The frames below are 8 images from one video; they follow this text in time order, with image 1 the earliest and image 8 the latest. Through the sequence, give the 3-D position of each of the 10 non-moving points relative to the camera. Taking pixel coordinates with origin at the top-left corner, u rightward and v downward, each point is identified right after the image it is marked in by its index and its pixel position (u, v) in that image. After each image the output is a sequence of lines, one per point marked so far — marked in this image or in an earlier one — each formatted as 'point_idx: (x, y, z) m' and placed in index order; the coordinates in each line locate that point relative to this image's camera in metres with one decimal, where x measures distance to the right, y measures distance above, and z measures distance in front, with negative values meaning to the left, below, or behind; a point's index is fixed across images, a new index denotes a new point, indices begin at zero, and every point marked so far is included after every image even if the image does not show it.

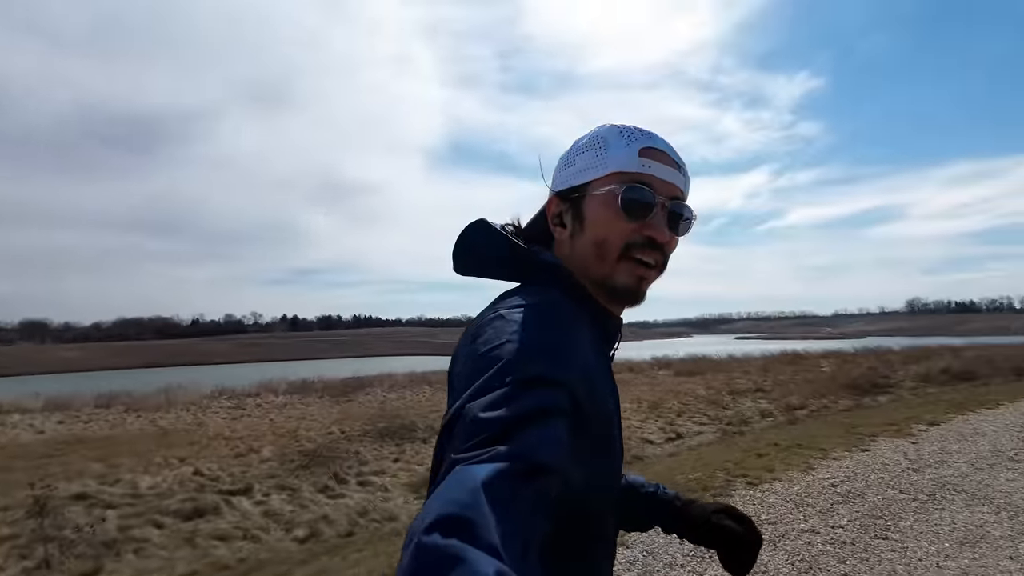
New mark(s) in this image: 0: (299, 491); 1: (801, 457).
0: (-5.9, -5.6, +13.6) m
1: (+6.5, -3.8, +11.0) m
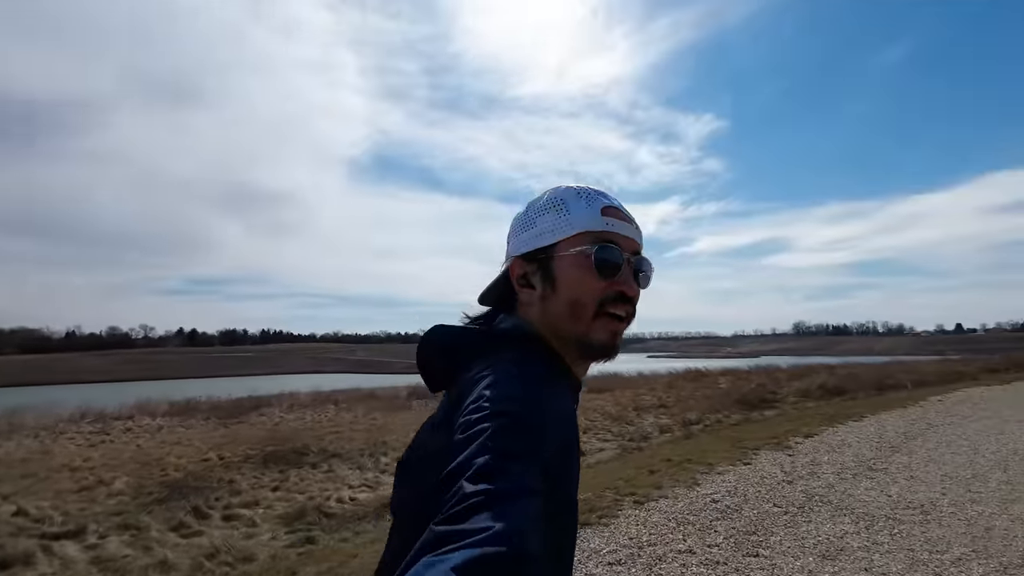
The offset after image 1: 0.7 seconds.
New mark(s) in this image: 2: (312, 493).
0: (-8.7, -5.7, +11.6) m
1: (+4.0, -4.2, +11.1) m
2: (-5.8, -6.0, +14.4) m
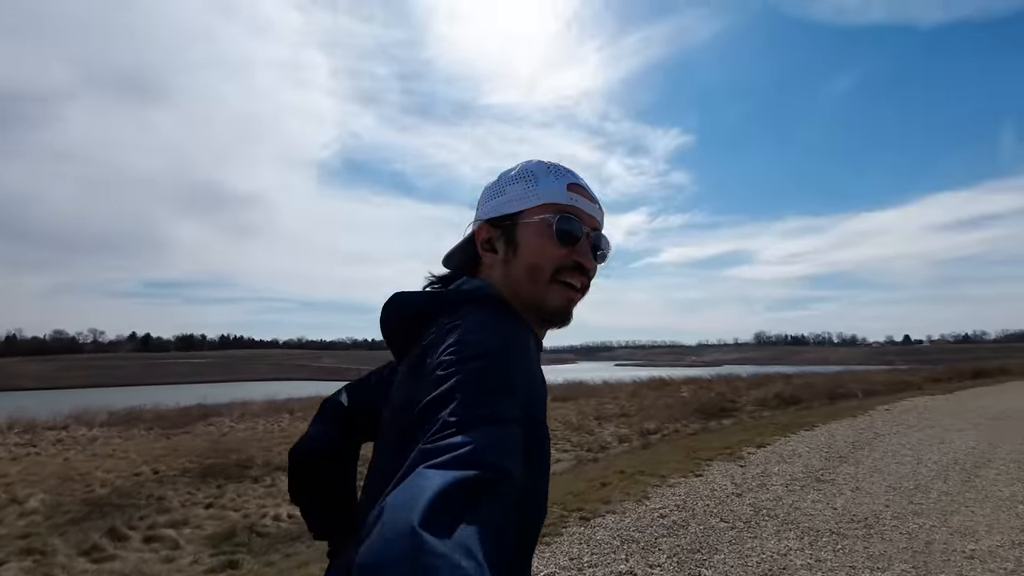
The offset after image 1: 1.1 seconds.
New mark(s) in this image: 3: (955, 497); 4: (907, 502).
0: (-9.9, -5.7, +10.6) m
1: (+2.8, -4.4, +10.9) m
2: (-7.2, -6.1, +13.5) m
3: (+8.3, -3.9, +9.2) m
4: (+7.3, -3.9, +9.0) m
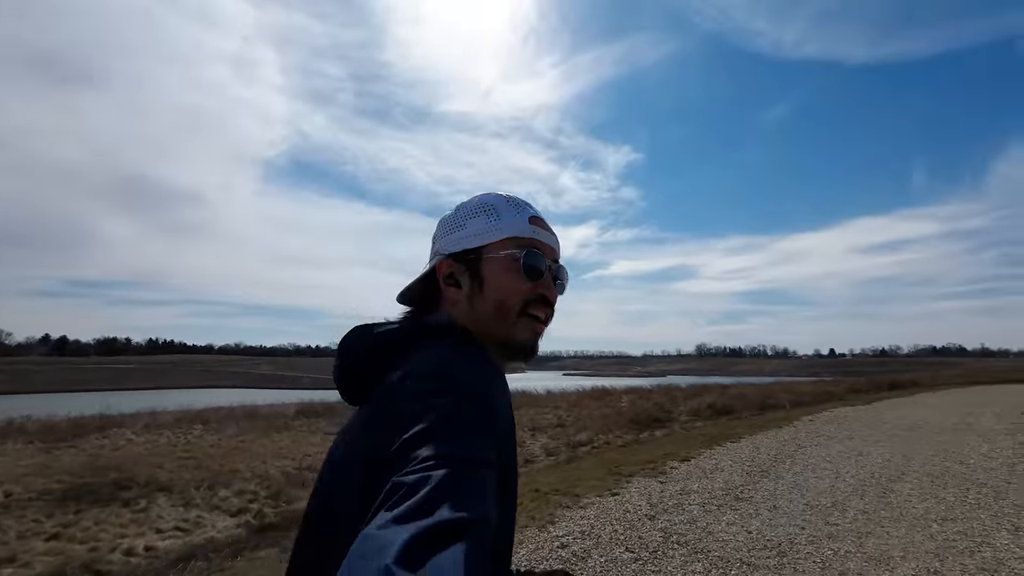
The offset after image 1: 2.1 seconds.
0: (-11.9, -5.4, +8.3) m
1: (+0.7, -4.4, +9.8) m
2: (-9.6, -5.9, +11.4) m
3: (+6.4, -4.1, +8.7) m
4: (+5.3, -4.0, +8.4) m
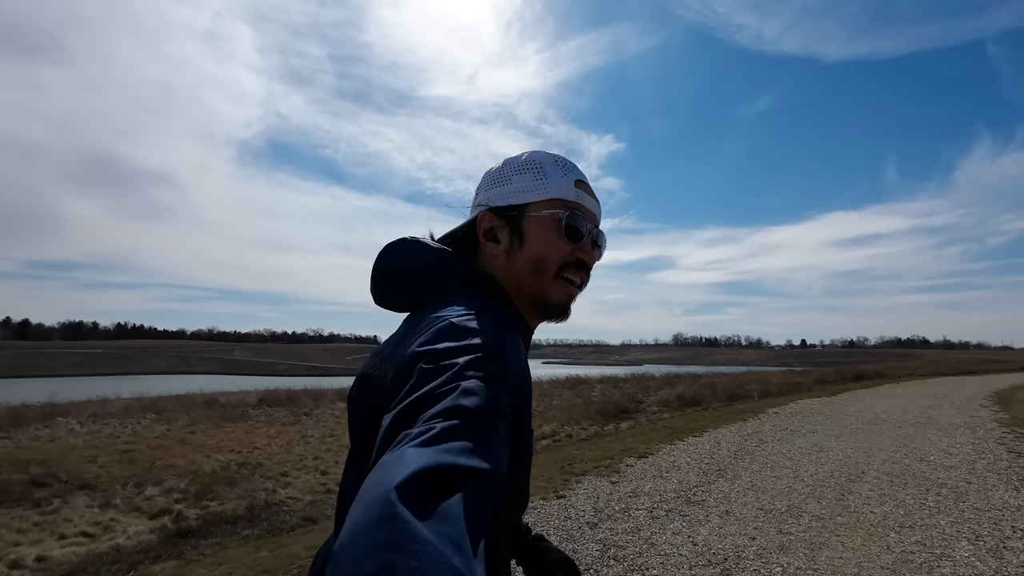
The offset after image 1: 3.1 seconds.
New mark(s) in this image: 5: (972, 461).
0: (-13.1, -5.0, +6.9) m
1: (-0.5, -4.1, +9.0) m
2: (-10.9, -5.4, +10.2) m
3: (+5.2, -3.9, +8.1) m
4: (+4.2, -3.8, +7.8) m
5: (+12.0, -4.5, +12.8) m
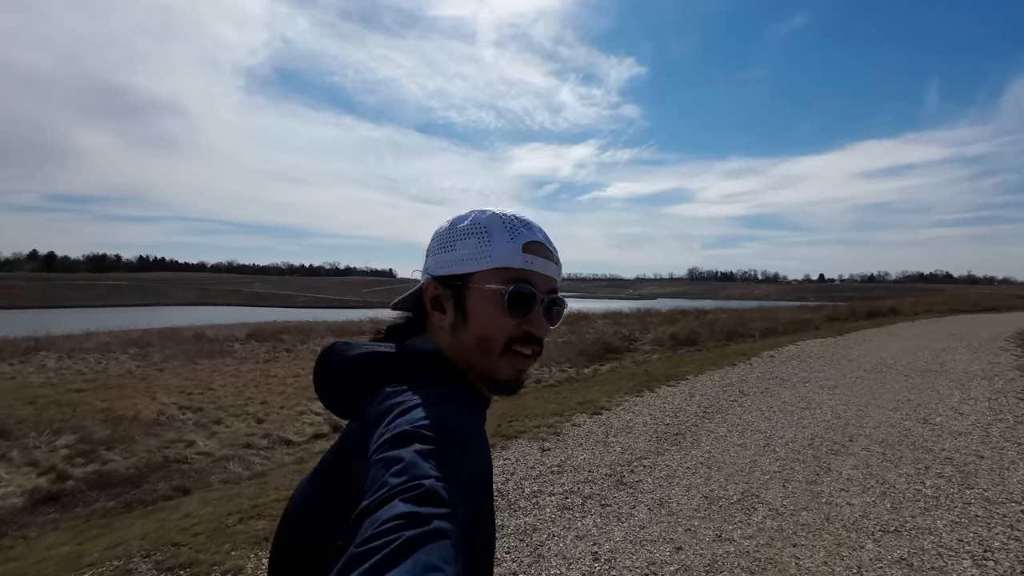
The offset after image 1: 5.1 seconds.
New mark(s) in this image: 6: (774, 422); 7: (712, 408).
0: (-14.9, -4.2, +5.7) m
1: (-2.2, -3.1, +7.3) m
2: (-12.5, -4.1, +8.9) m
3: (+3.4, -3.0, +6.2) m
4: (+2.4, -3.0, +5.9) m
5: (+10.4, -3.0, +10.8) m
6: (+5.8, -3.0, +10.9) m
7: (+5.0, -3.0, +12.2) m
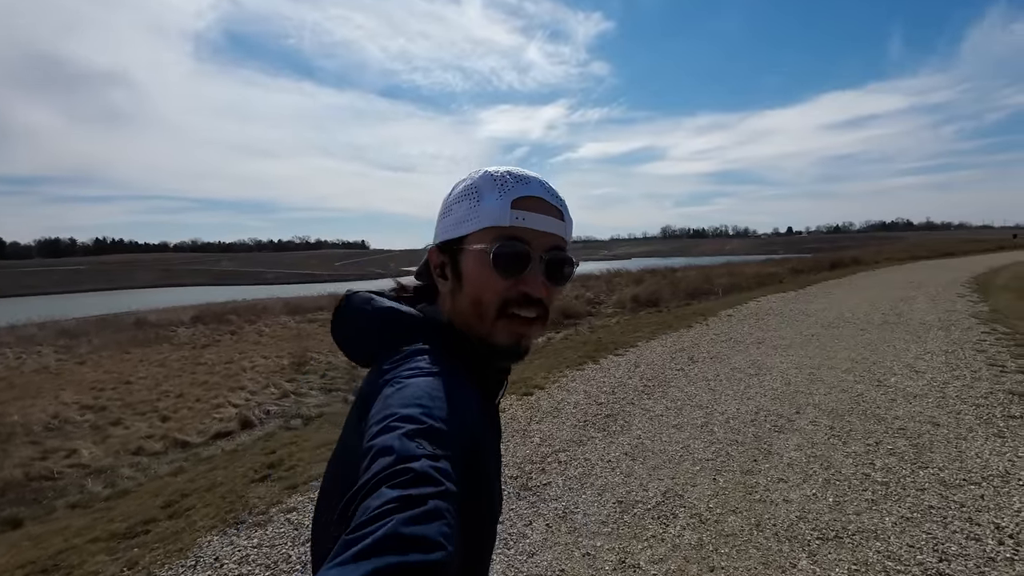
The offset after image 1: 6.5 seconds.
0: (-16.2, -4.7, +3.8) m
1: (-3.7, -2.8, +5.9) m
2: (-14.0, -4.3, +7.1) m
3: (+2.0, -2.6, +5.1) m
4: (+1.0, -2.6, +4.7) m
5: (+8.7, -1.9, +9.9) m
6: (+4.1, -2.1, +9.8) m
7: (+3.3, -2.1, +11.2) m
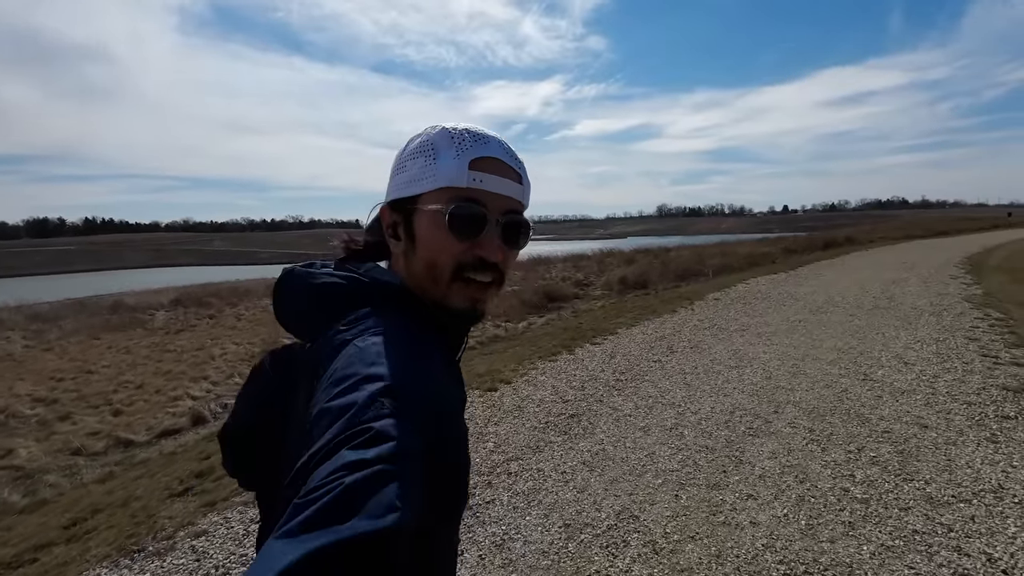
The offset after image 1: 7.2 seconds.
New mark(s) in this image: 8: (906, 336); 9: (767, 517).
0: (-16.9, -4.8, +3.1) m
1: (-4.4, -2.8, +5.2) m
2: (-14.7, -4.3, +6.4) m
3: (+1.3, -2.5, +4.4) m
4: (+0.3, -2.6, +4.1) m
5: (+7.9, -1.7, +9.3) m
6: (+3.4, -1.9, +9.2) m
7: (+2.5, -1.8, +10.5) m
8: (+10.1, -1.2, +12.6) m
9: (+2.7, -2.4, +5.2) m
